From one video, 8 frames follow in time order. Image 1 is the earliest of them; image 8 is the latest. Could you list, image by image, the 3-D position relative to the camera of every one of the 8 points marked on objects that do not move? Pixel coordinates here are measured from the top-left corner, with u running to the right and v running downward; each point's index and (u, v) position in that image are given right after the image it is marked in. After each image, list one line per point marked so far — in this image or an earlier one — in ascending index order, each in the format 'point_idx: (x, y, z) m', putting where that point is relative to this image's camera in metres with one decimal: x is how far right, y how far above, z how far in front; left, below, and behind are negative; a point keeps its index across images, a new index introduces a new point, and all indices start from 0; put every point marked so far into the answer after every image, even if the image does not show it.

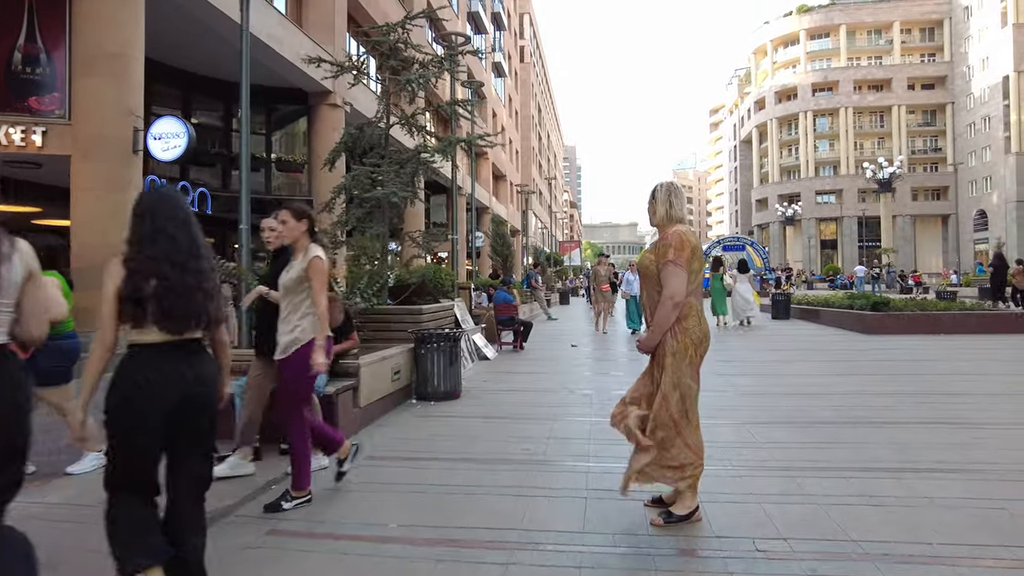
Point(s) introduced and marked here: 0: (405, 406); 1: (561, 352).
0: (-1.3, -1.4, +7.5) m
1: (+0.9, -1.2, +12.4) m
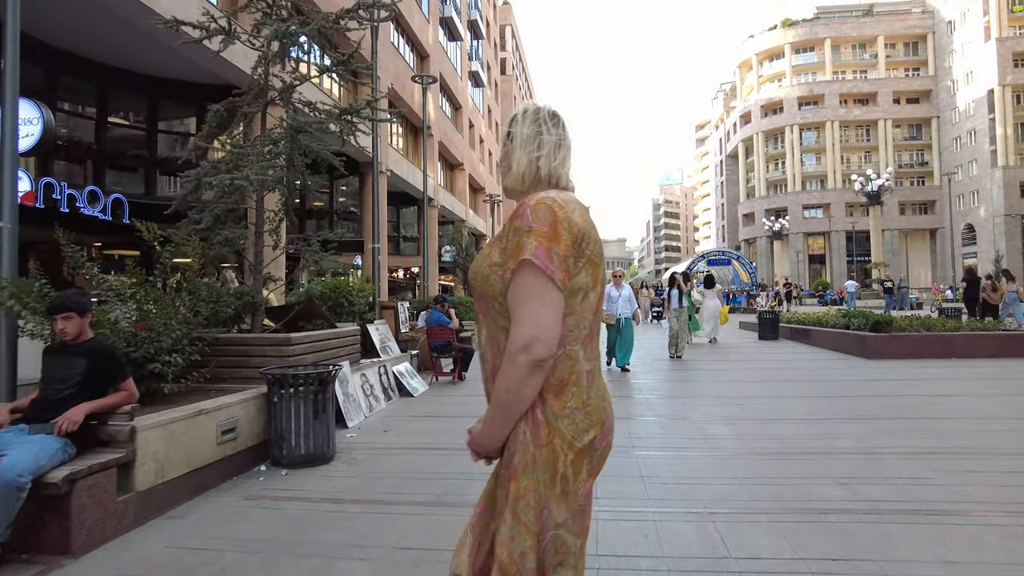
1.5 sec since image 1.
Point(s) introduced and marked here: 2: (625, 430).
0: (-2.2, -1.6, +5.4) m
1: (-0.1, -1.5, +10.3) m
2: (+1.2, -1.5, +6.7) m
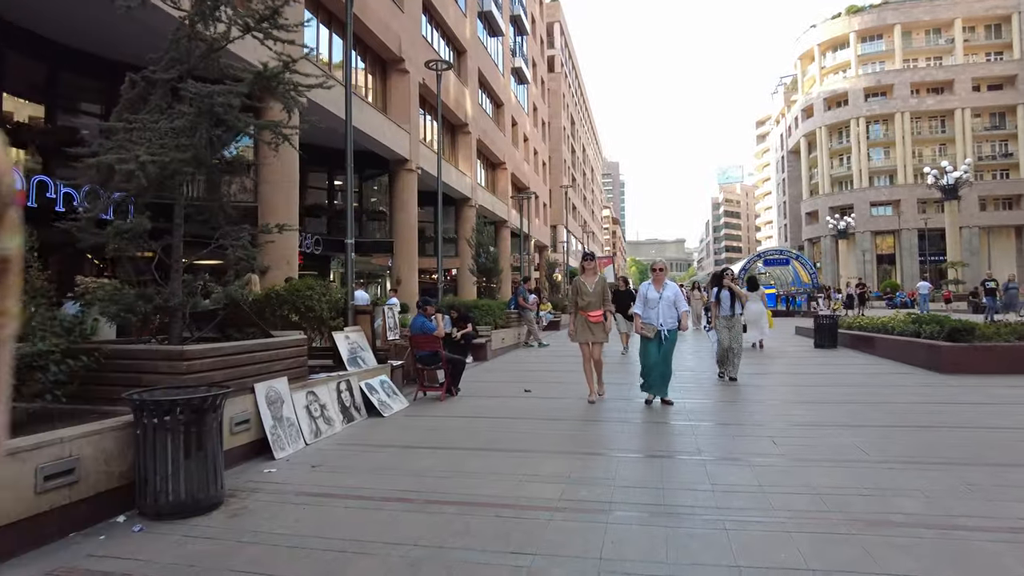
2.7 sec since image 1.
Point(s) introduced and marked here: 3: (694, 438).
0: (-2.7, -1.6, +4.1) m
1: (-0.2, -1.5, +8.9) m
2: (+0.8, -1.5, +5.2) m
3: (+1.8, -1.5, +6.5) m
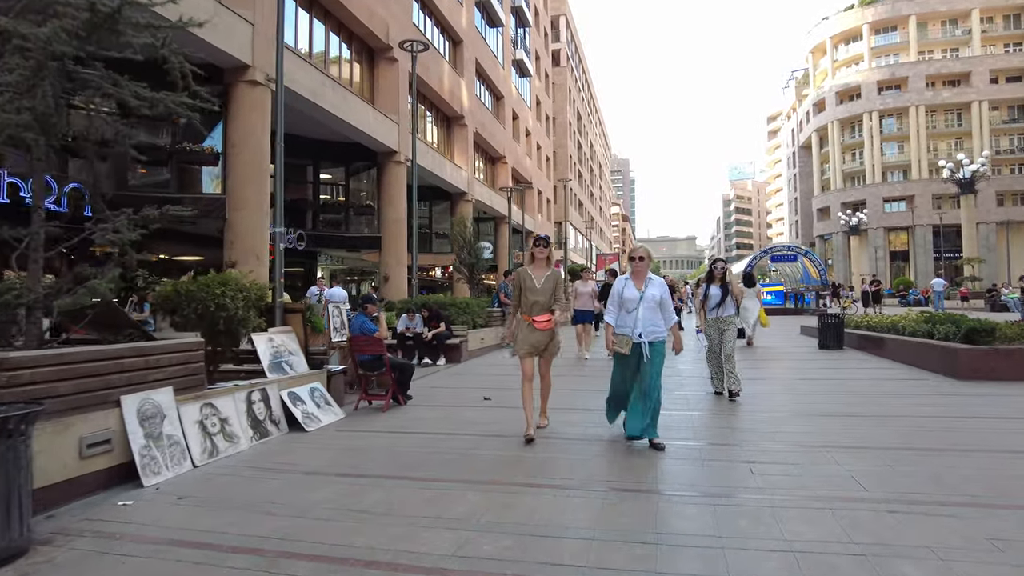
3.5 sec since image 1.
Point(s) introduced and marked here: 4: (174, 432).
0: (-3.4, -1.5, +3.1) m
1: (-0.8, -1.5, +7.8) m
2: (+0.2, -1.4, +4.1) m
3: (+1.2, -1.4, +5.4) m
4: (-2.8, -1.2, +5.5) m
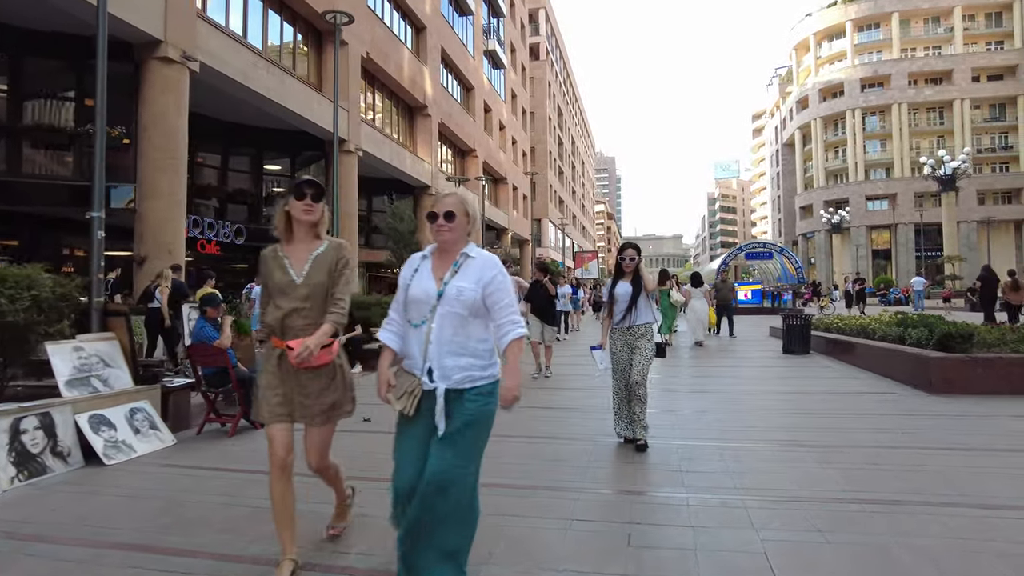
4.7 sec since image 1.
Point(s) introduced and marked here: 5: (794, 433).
0: (-4.5, -1.5, +1.6) m
1: (-2.0, -1.5, +6.3) m
2: (-1.0, -1.4, +2.7) m
3: (0.0, -1.4, +3.9) m
4: (-4.0, -1.2, +4.0) m
5: (+2.6, -1.3, +6.0) m
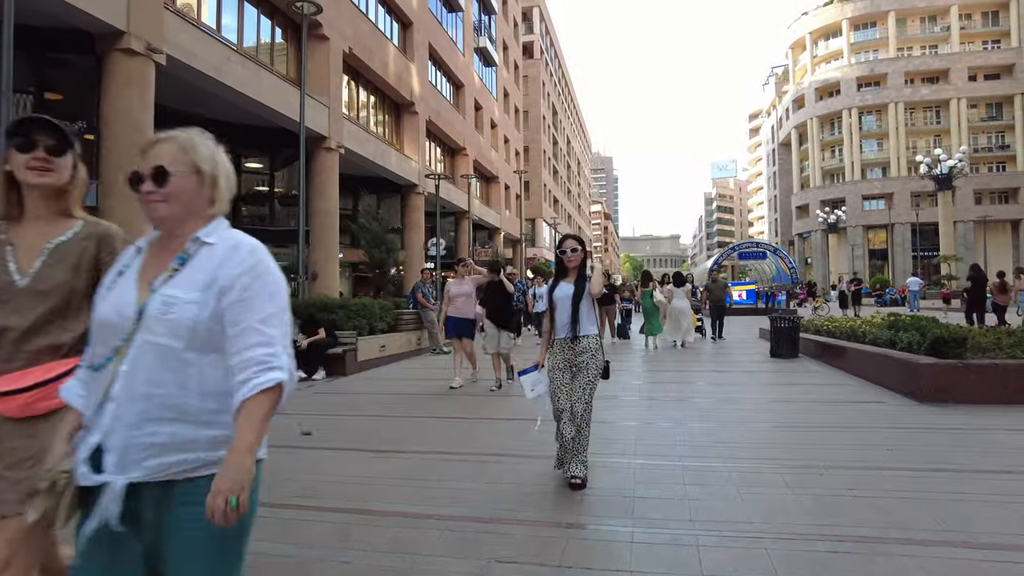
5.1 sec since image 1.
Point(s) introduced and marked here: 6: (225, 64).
0: (-5.0, -1.5, +1.0) m
1: (-2.5, -1.5, +5.8) m
2: (-1.4, -1.4, +2.1) m
3: (-0.4, -1.4, +3.4) m
4: (-4.5, -1.2, +3.4) m
5: (+2.2, -1.4, +5.5) m
6: (-7.7, +6.0, +17.4) m
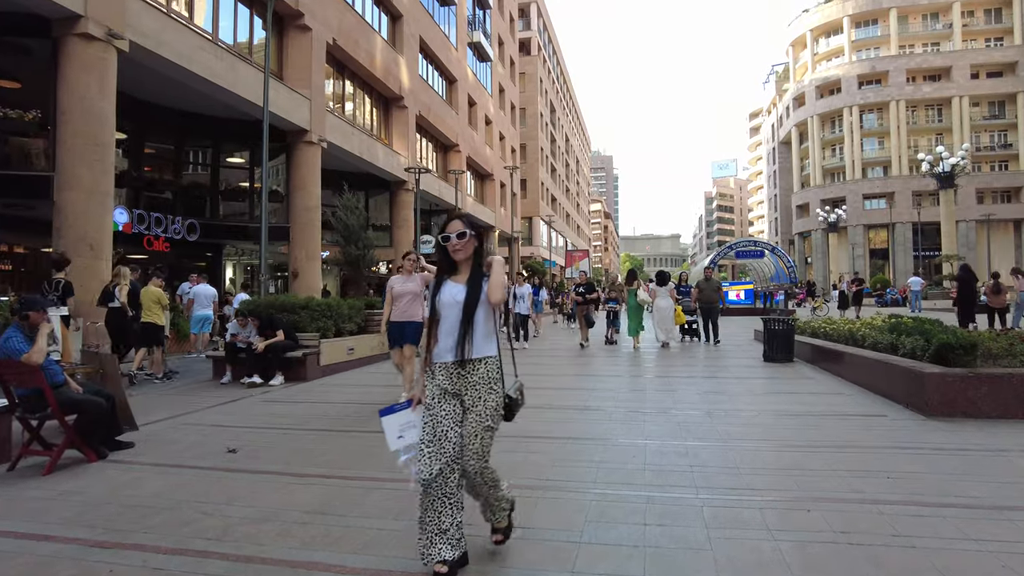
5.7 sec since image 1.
0: (-5.4, -1.5, +0.3) m
1: (-2.9, -1.5, +5.0) m
2: (-1.9, -1.4, +1.3) m
3: (-0.9, -1.4, +2.6) m
4: (-4.9, -1.2, +2.7) m
5: (+1.7, -1.4, +4.7) m
6: (-8.1, +6.0, +16.6) m
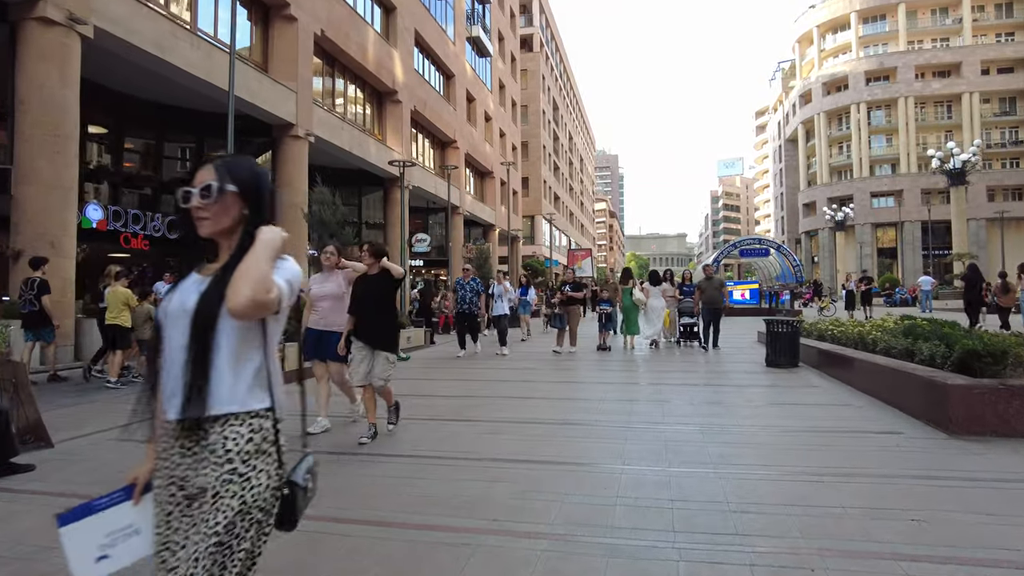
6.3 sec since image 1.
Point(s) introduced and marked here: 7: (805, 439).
0: (-5.8, -1.5, -0.5) m
1: (-3.2, -1.5, +4.2) m
2: (-2.2, -1.4, +0.5) m
3: (-1.3, -1.4, +1.8) m
4: (-5.3, -1.2, +1.9) m
5: (+1.4, -1.4, +3.9) m
6: (-8.3, +6.0, +15.9) m
7: (+2.7, -1.4, +5.9) m
